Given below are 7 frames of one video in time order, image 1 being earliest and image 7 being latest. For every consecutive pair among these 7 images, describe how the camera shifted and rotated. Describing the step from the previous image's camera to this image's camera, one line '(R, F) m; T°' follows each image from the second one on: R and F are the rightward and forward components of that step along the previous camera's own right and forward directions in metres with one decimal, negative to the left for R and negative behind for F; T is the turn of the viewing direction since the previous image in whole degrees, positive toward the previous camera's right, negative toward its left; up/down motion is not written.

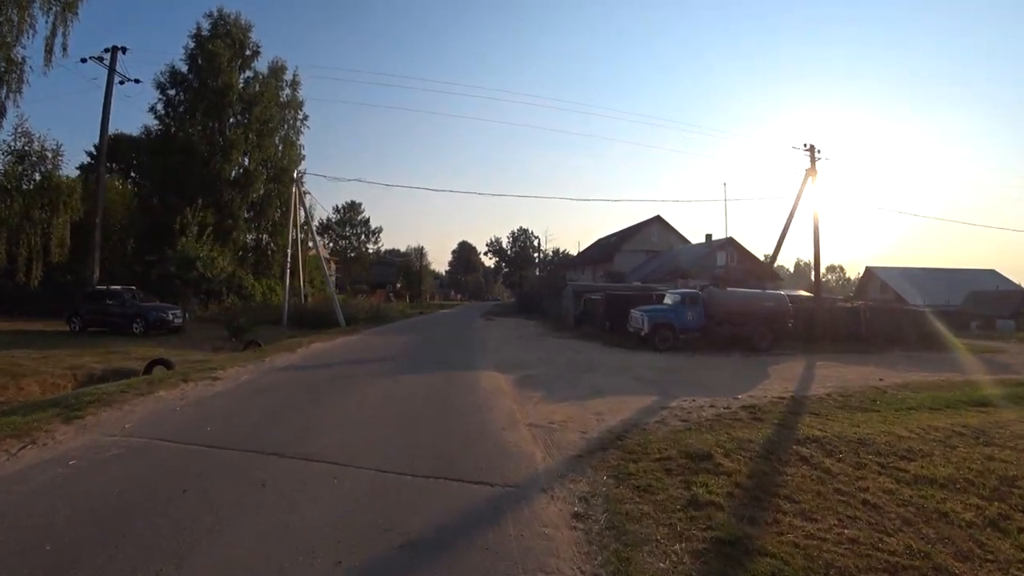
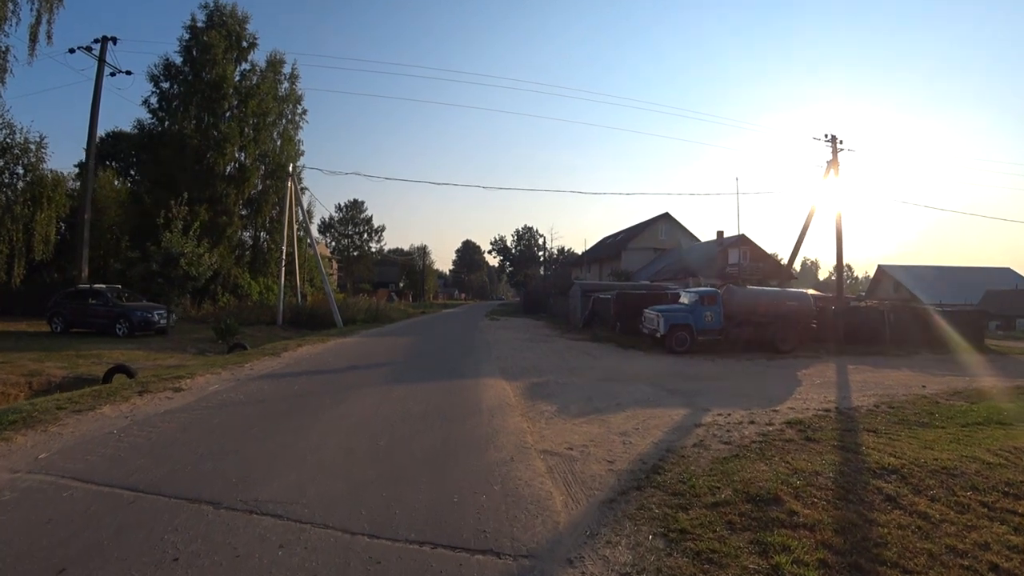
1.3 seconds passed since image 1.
(-0.1, +1.8) m; 0°
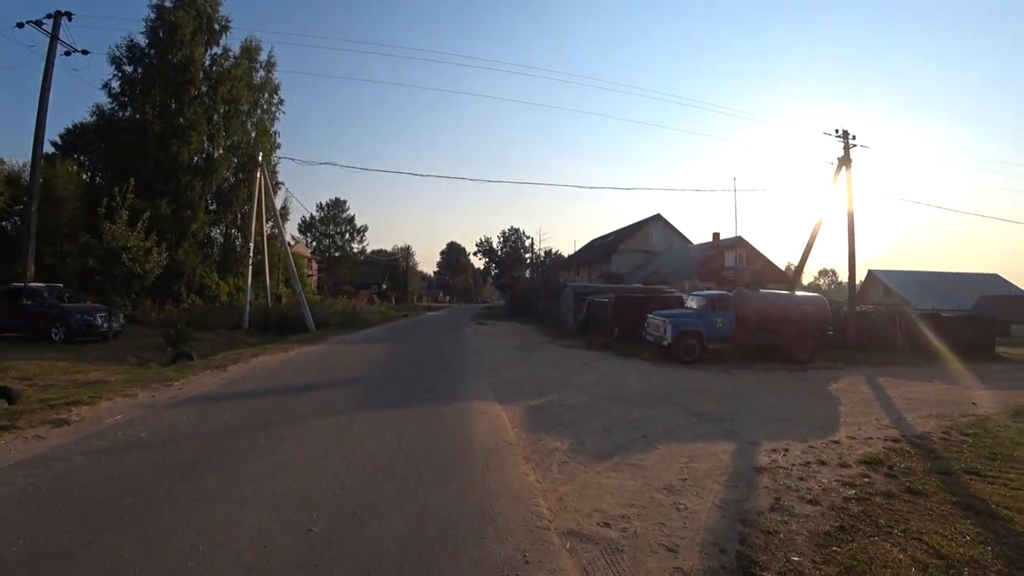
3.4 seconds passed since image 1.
(-0.2, +2.7) m; +1°
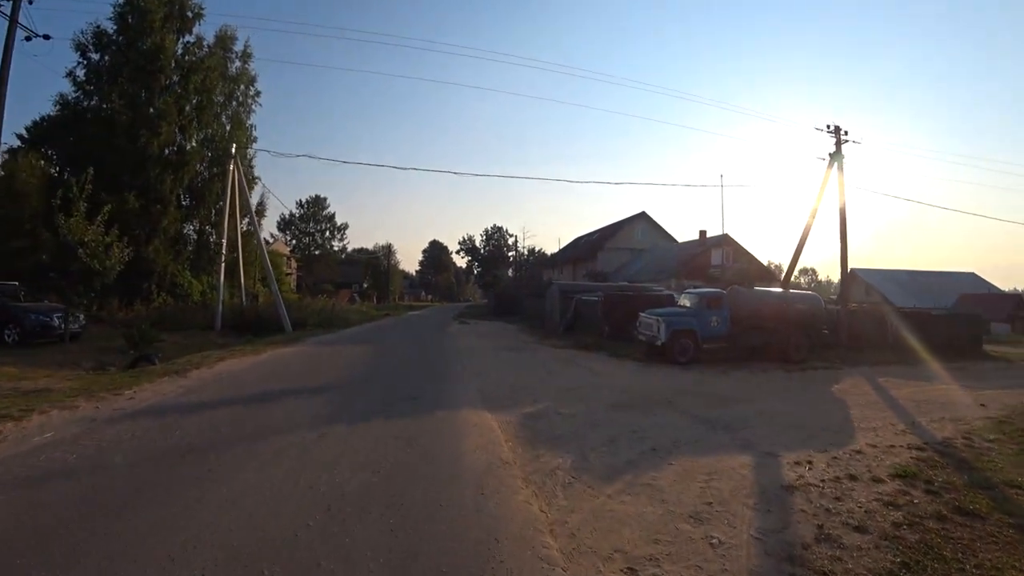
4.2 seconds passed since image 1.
(-0.1, +1.1) m; +1°
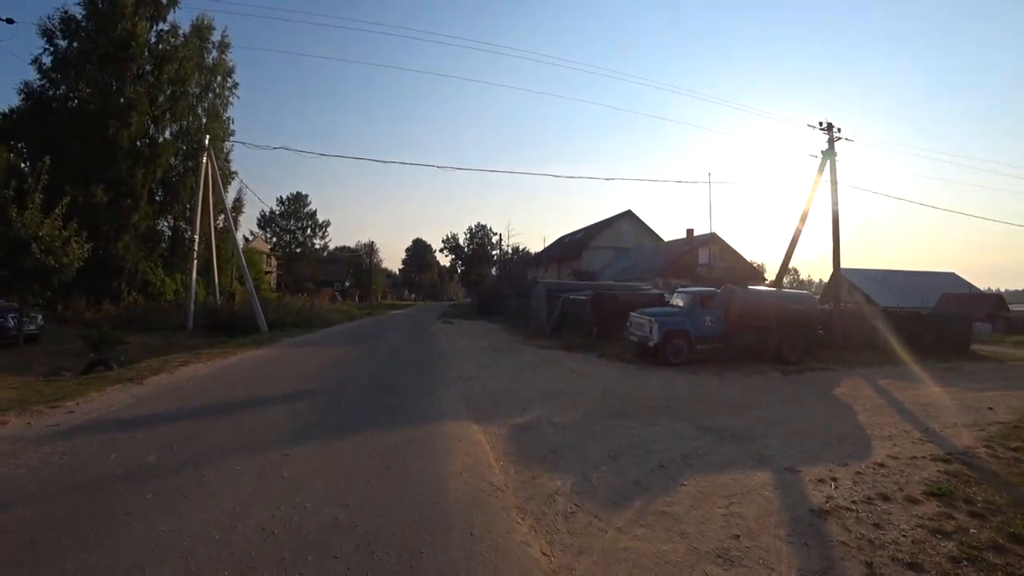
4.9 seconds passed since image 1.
(-0.1, +1.0) m; +1°
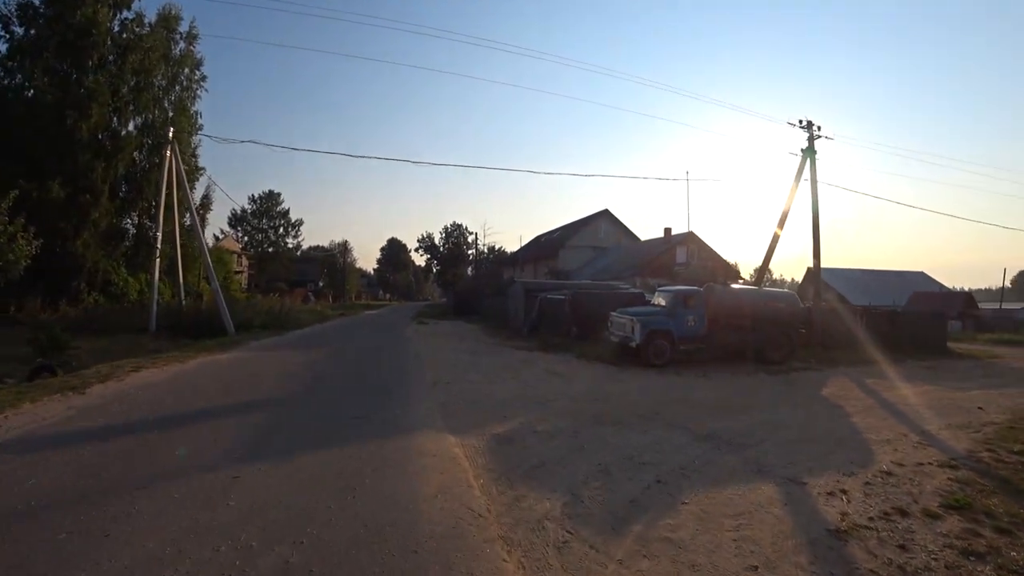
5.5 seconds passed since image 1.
(0.0, +0.7) m; +2°
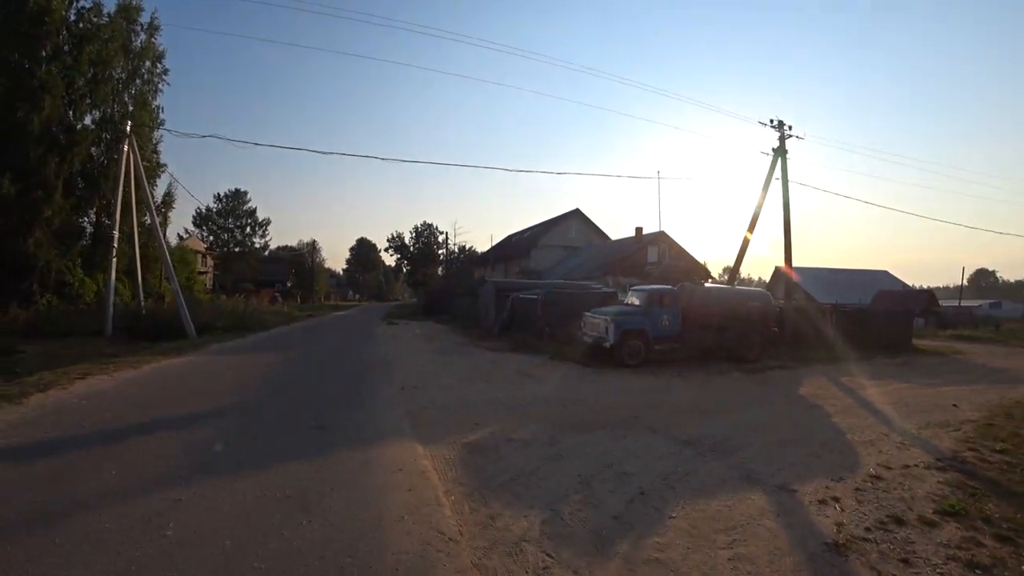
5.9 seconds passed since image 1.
(0.0, +0.5) m; +2°
